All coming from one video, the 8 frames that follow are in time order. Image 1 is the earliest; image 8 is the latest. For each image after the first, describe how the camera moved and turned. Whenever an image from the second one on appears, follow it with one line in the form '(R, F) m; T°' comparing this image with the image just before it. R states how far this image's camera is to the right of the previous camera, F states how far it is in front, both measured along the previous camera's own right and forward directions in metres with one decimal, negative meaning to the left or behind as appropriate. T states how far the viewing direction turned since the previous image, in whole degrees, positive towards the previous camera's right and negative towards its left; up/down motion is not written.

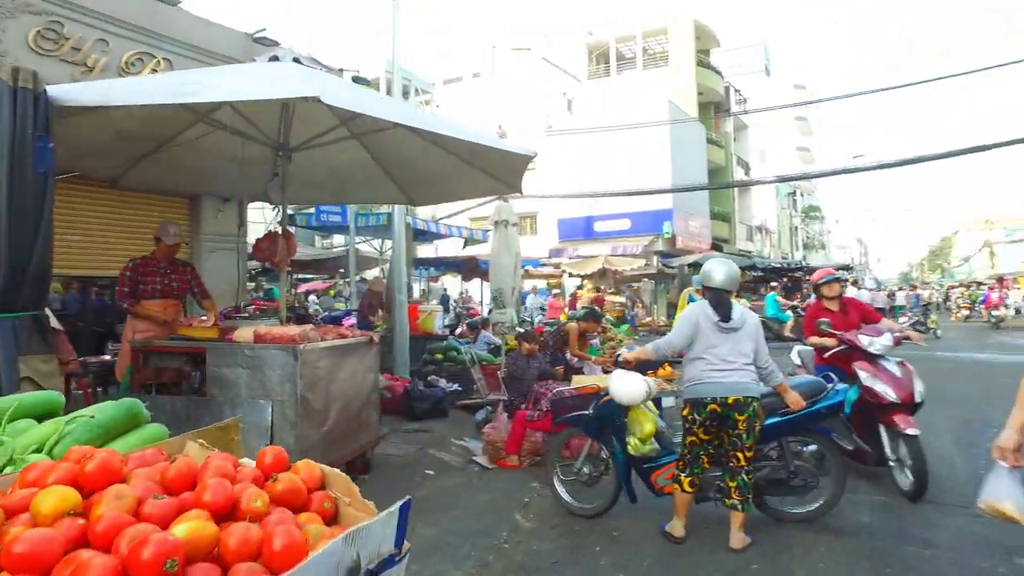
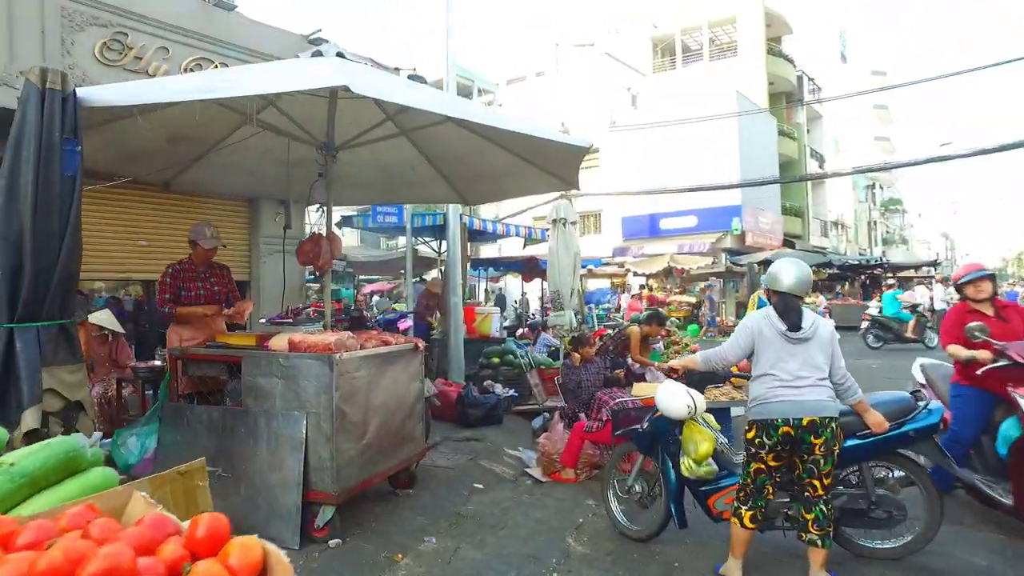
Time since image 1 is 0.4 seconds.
(+0.1, +0.3) m; -5°
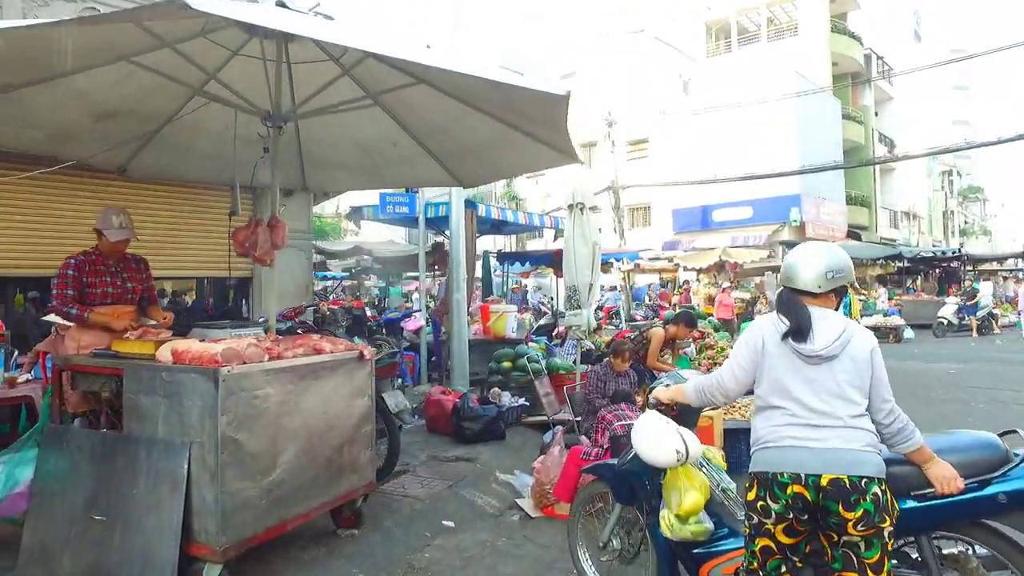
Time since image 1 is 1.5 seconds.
(+0.5, +0.9) m; -5°
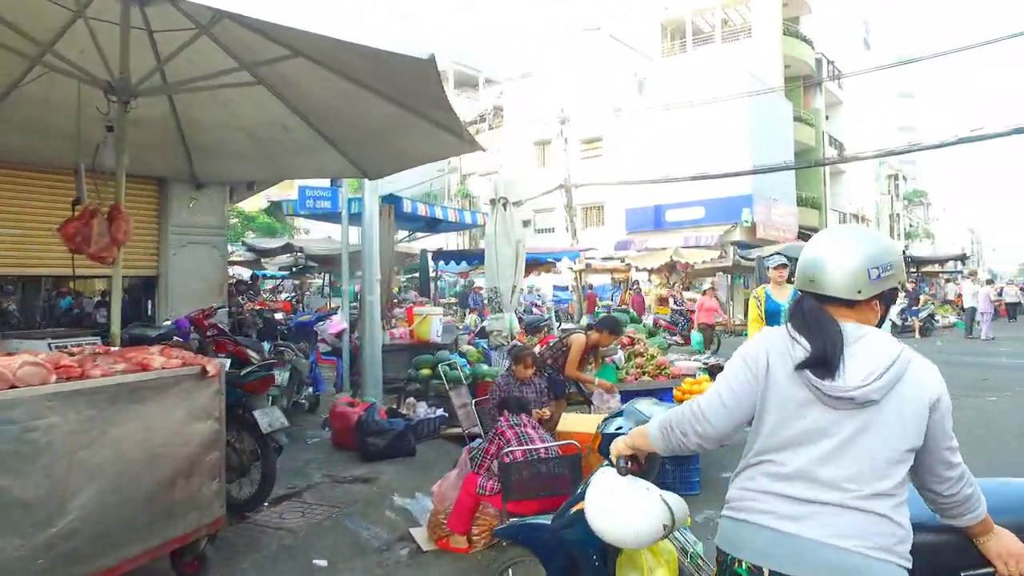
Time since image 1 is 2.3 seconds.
(+0.4, +0.5) m; +3°
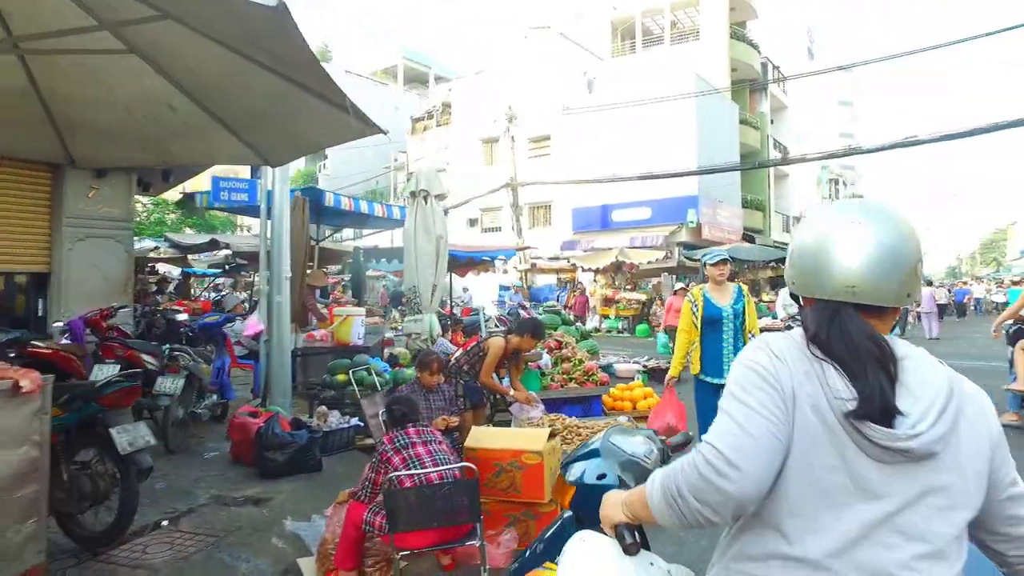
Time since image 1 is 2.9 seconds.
(+0.3, +0.4) m; +4°
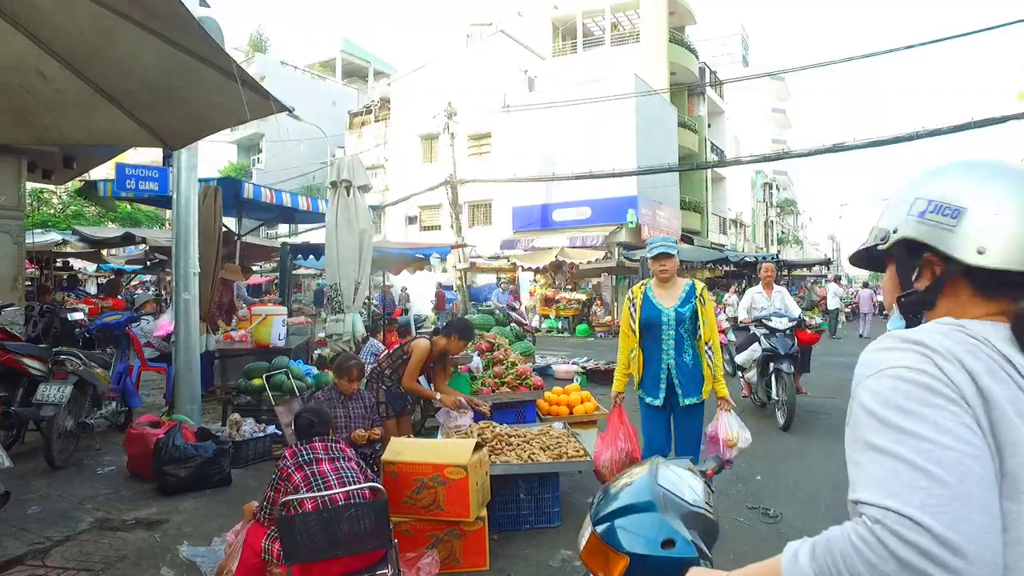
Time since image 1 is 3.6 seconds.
(+0.1, +0.3) m; +5°
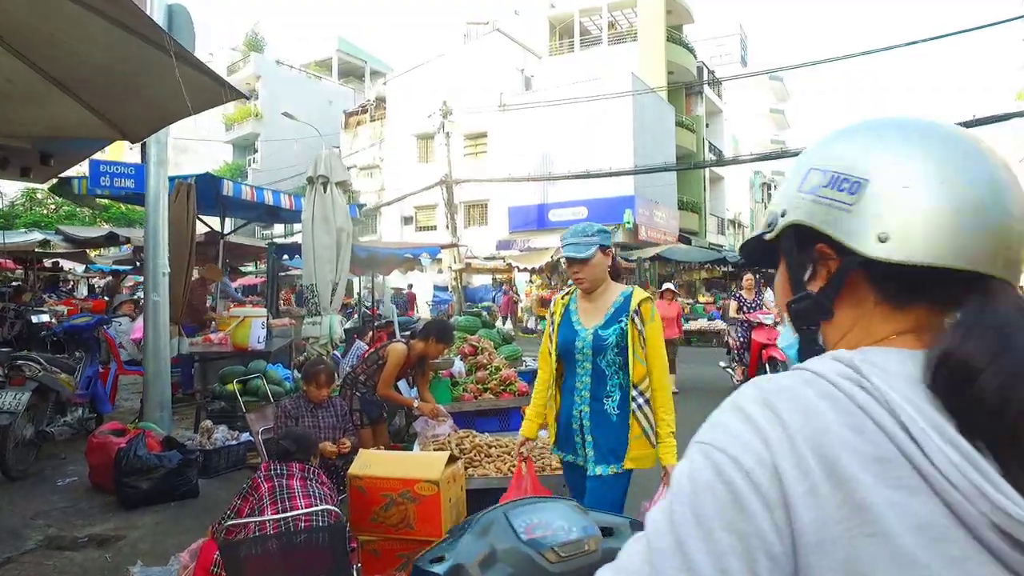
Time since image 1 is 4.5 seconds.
(+0.1, +0.3) m; 0°
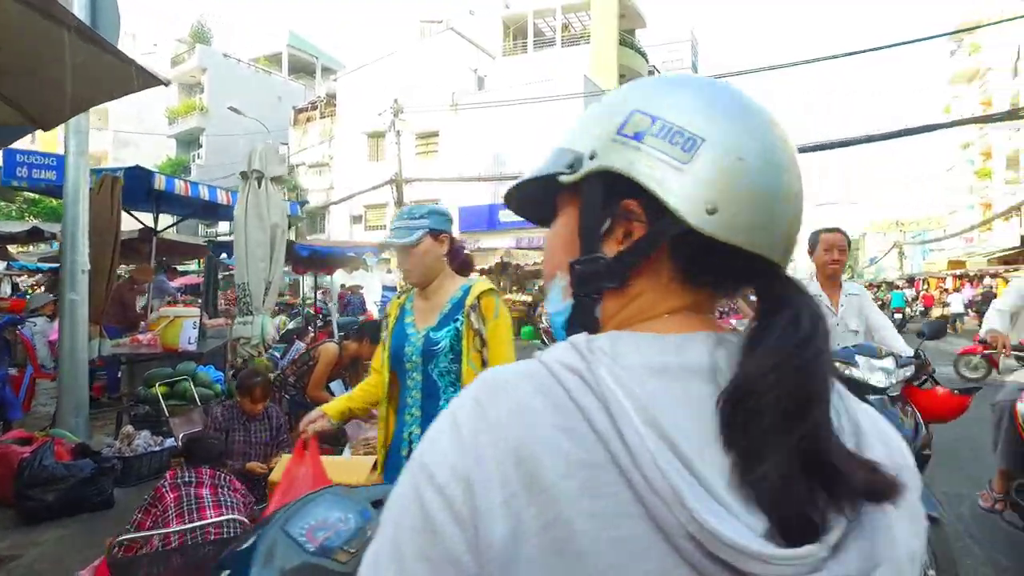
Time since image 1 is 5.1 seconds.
(+0.1, +0.1) m; +4°
